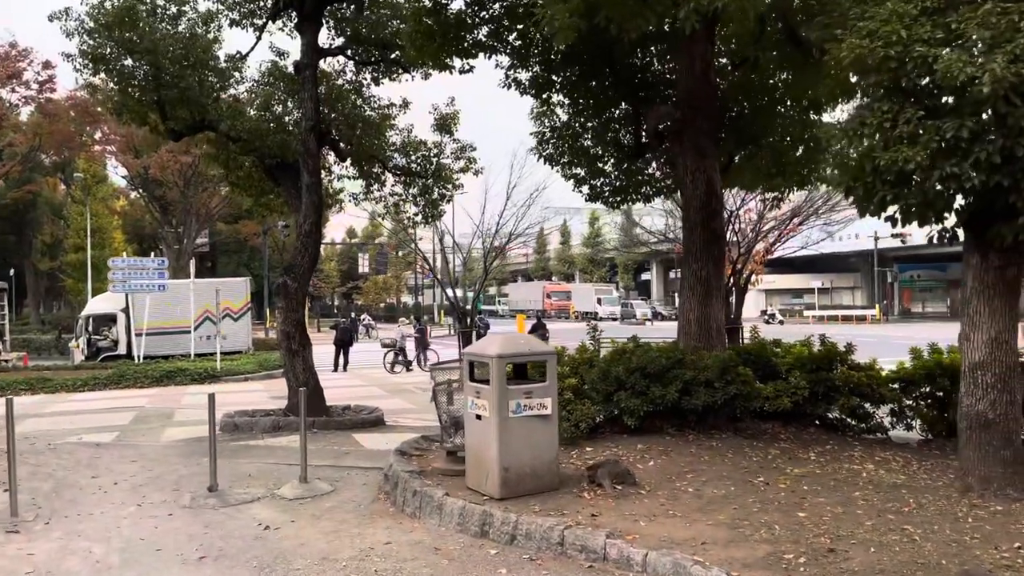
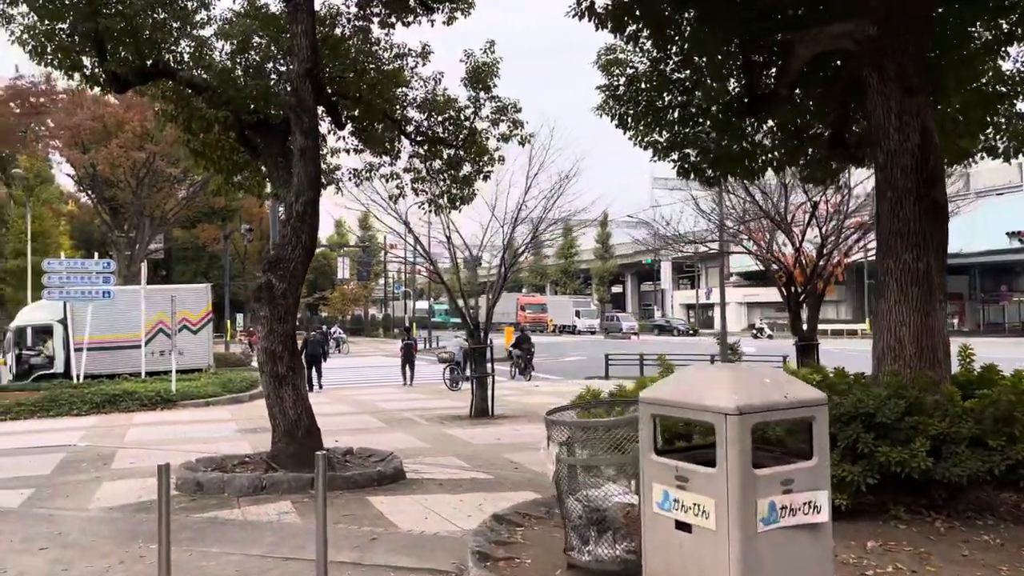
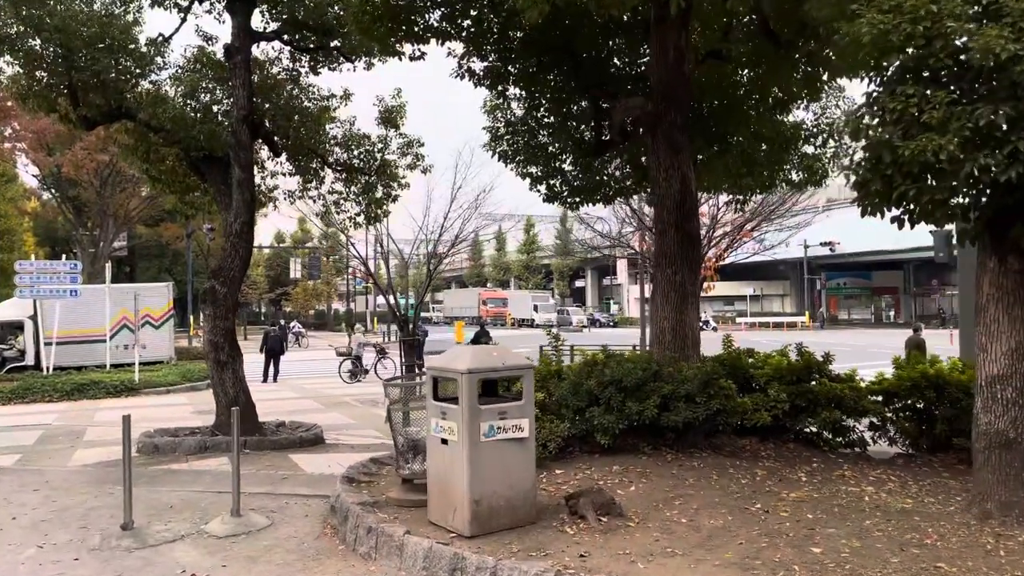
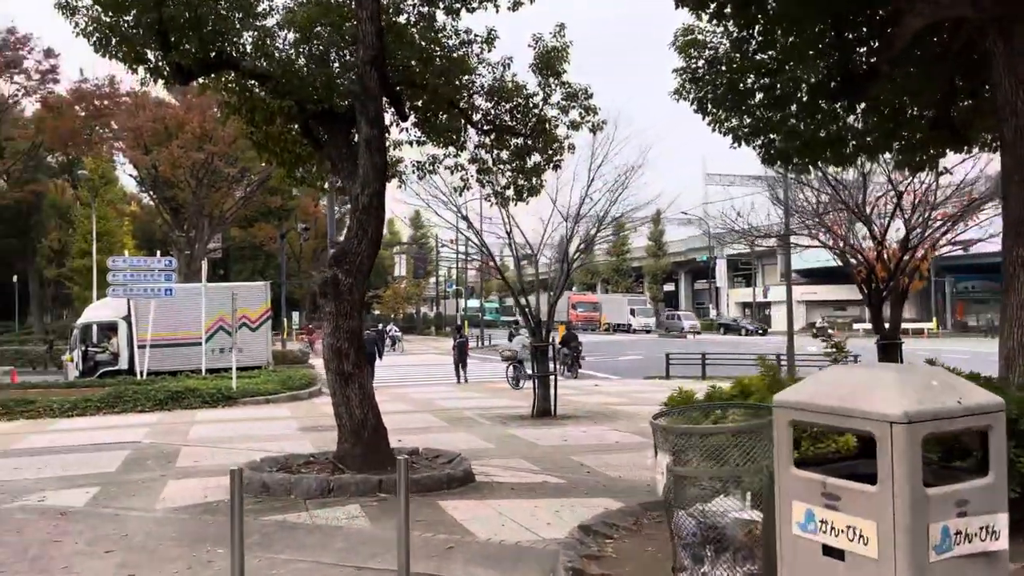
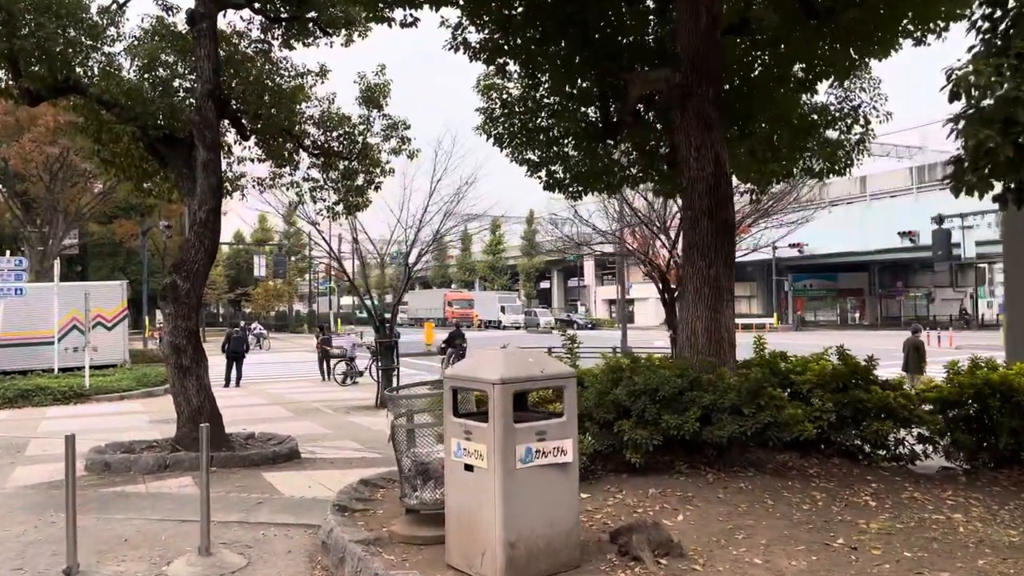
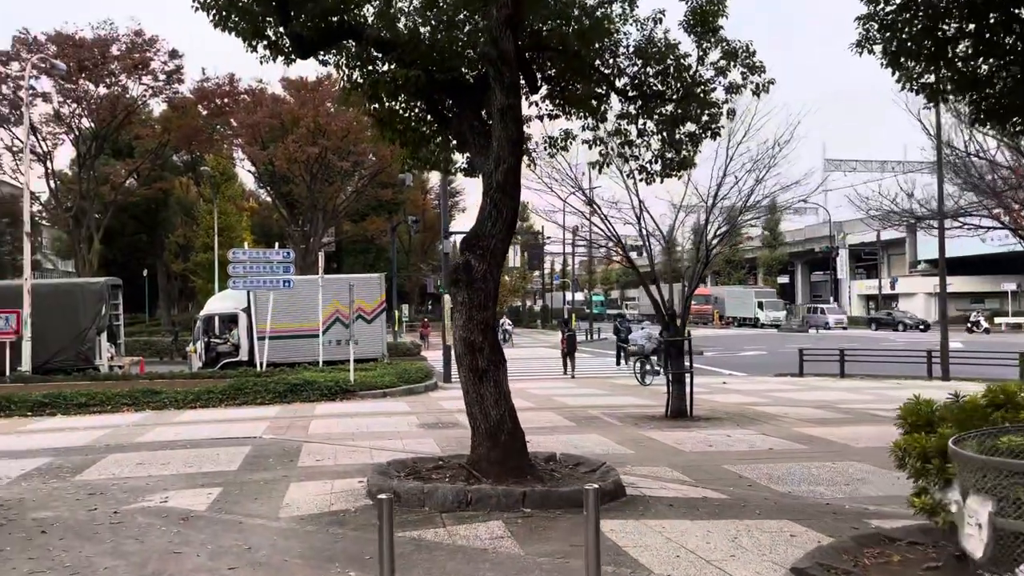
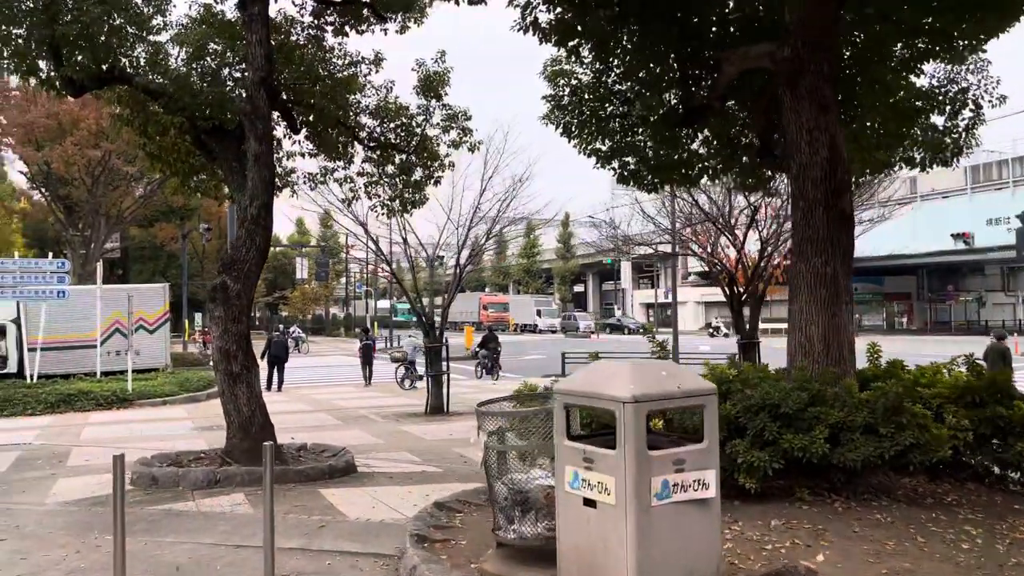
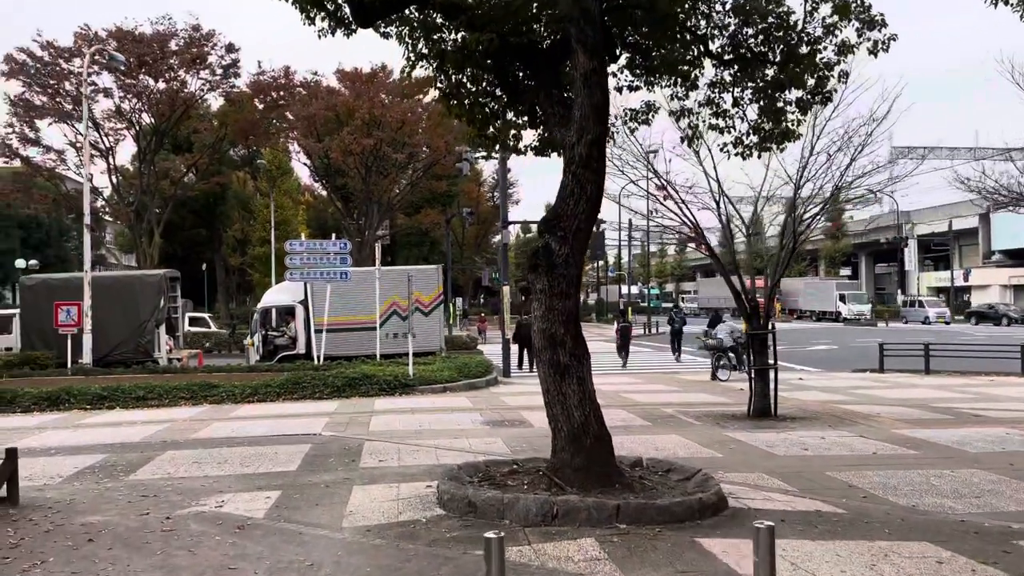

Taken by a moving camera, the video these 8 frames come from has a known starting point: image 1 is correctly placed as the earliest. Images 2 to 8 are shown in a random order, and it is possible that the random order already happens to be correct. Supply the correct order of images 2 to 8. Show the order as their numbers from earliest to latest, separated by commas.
3, 5, 7, 2, 4, 6, 8
